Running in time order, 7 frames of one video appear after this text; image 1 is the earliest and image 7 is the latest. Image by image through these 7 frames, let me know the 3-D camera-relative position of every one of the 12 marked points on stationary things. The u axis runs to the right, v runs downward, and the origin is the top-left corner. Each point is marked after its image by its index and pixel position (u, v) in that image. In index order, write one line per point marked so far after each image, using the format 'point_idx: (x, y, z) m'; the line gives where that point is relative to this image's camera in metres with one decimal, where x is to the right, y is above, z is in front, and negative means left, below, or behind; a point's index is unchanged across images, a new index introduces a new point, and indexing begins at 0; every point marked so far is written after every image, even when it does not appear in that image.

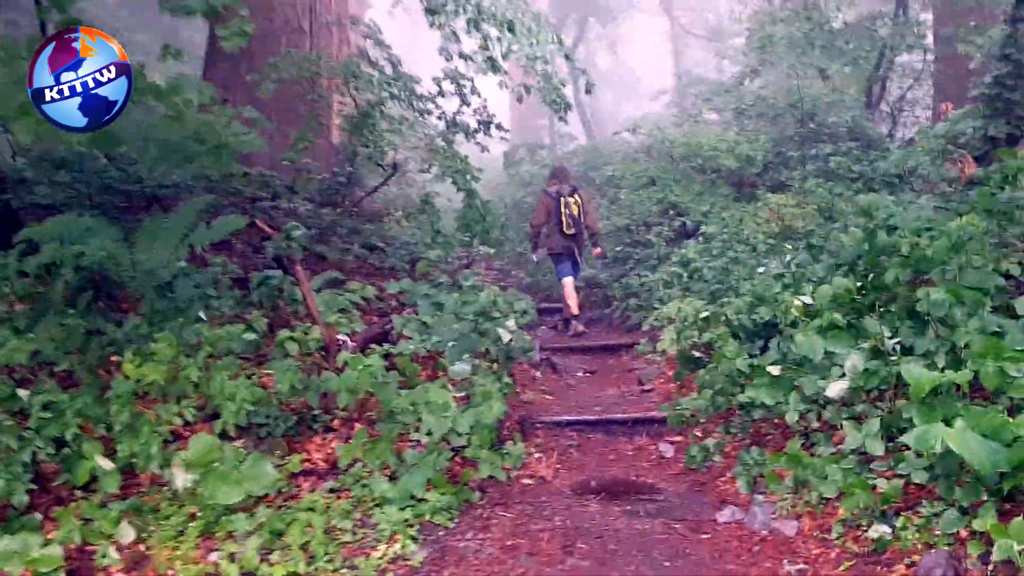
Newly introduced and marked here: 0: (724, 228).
0: (+2.0, +0.6, +8.6) m
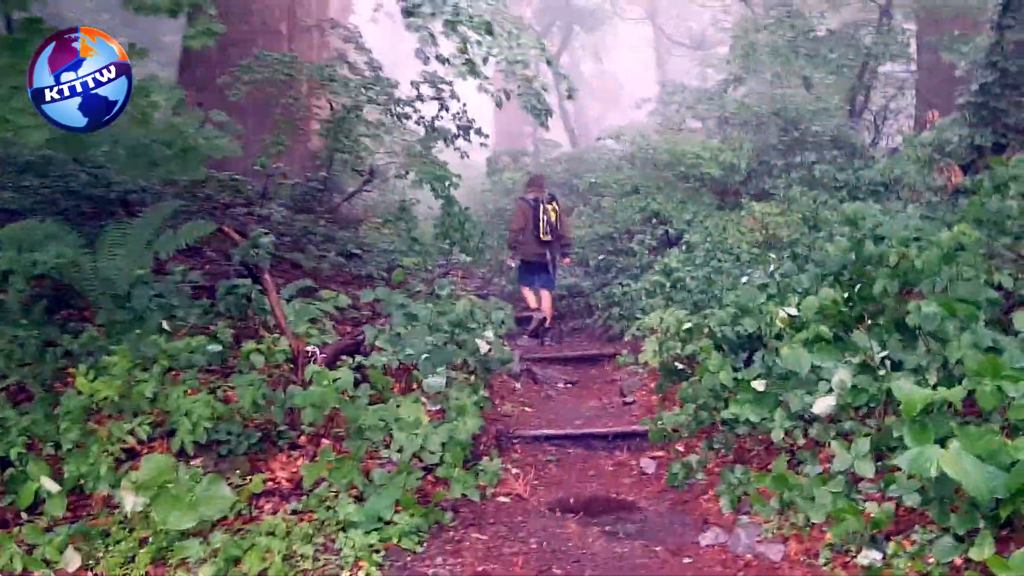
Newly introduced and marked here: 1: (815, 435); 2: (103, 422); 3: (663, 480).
0: (+1.8, +0.5, +8.4) m
1: (+1.3, -0.7, +4.0) m
2: (-1.9, -0.6, +4.1) m
3: (+0.9, -1.1, +5.1) m
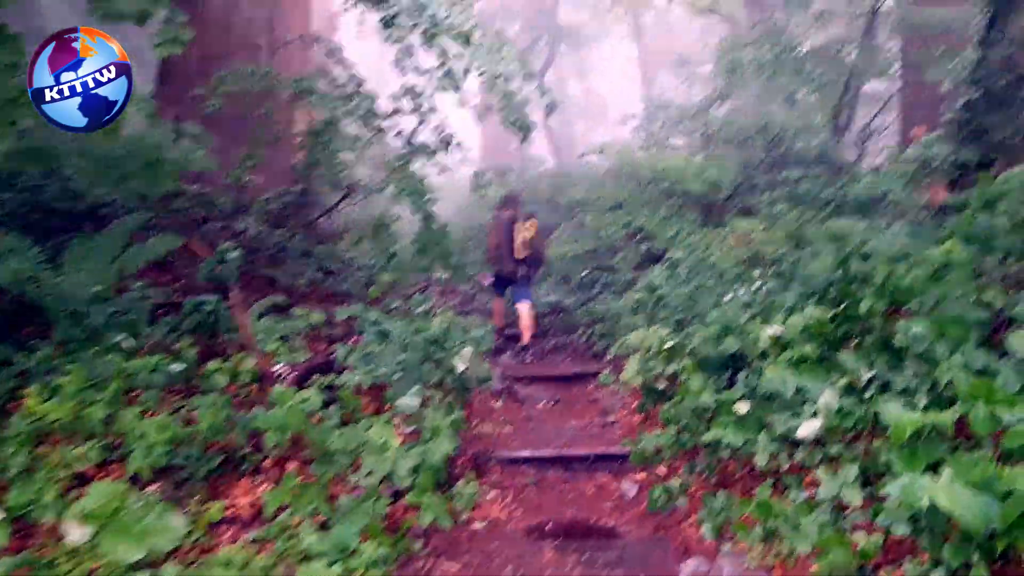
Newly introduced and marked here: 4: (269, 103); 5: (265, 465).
0: (+1.7, +0.3, +8.3) m
1: (+1.2, -0.7, +3.8) m
2: (-2.0, -0.7, +3.9) m
3: (+0.7, -1.2, +4.9) m
4: (-2.0, +1.5, +7.4) m
5: (-1.1, -0.8, +4.1) m
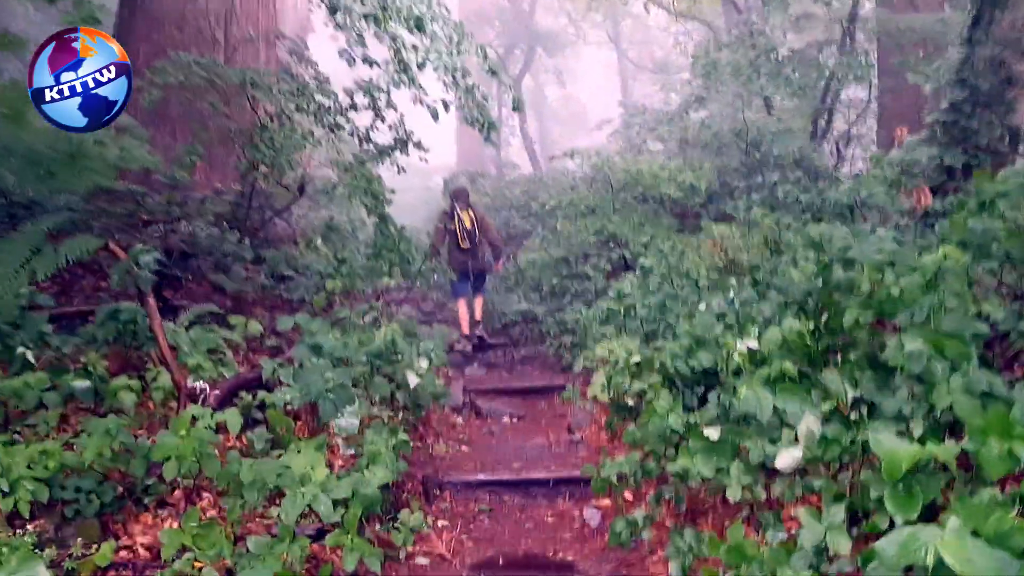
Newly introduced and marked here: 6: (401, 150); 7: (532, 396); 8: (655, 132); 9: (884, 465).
0: (+1.3, +0.2, +7.9) m
1: (+1.0, -0.8, +3.4) m
2: (-2.2, -0.7, +3.4) m
3: (+0.5, -1.2, +4.5) m
4: (-2.3, +1.5, +6.9) m
5: (-1.4, -0.8, +3.6) m
6: (-0.9, +1.2, +7.5) m
7: (+0.2, -1.0, +8.4) m
8: (+2.3, +2.6, +14.6) m
9: (+1.1, -0.5, +2.7) m
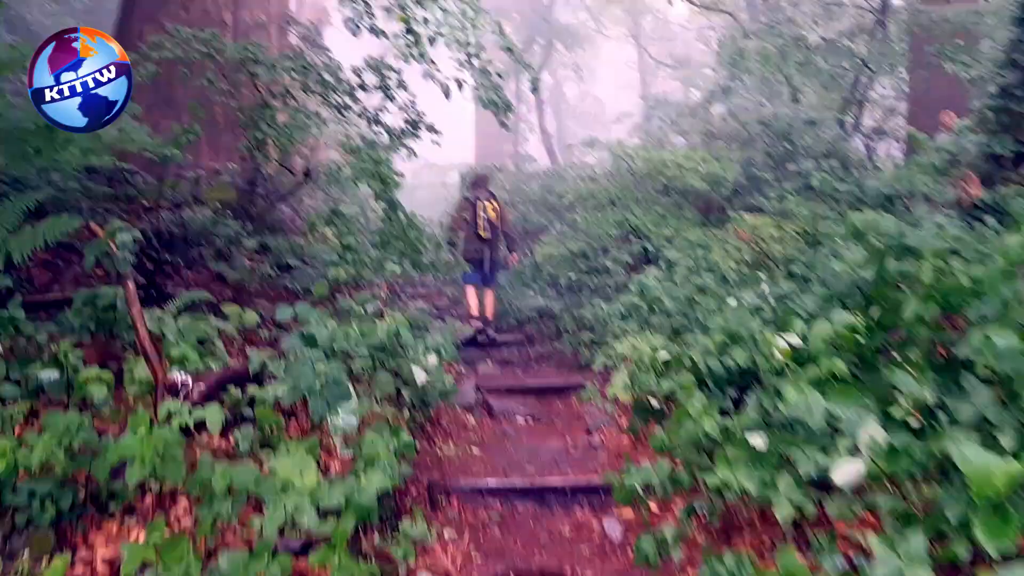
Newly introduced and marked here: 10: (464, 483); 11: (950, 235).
0: (+1.5, +0.3, +7.4) m
1: (+1.0, -0.7, +2.9) m
2: (-2.2, -0.6, +3.0) m
3: (+0.5, -1.2, +4.0) m
4: (-2.2, +1.6, +6.5) m
5: (-1.3, -0.8, +3.2) m
6: (-0.8, +1.2, +7.1) m
7: (+0.3, -0.9, +7.9) m
8: (+2.6, +2.6, +14.1) m
9: (+1.1, -0.5, +2.2) m
10: (-0.3, -1.0, +4.8) m
11: (+2.0, +0.2, +4.0) m
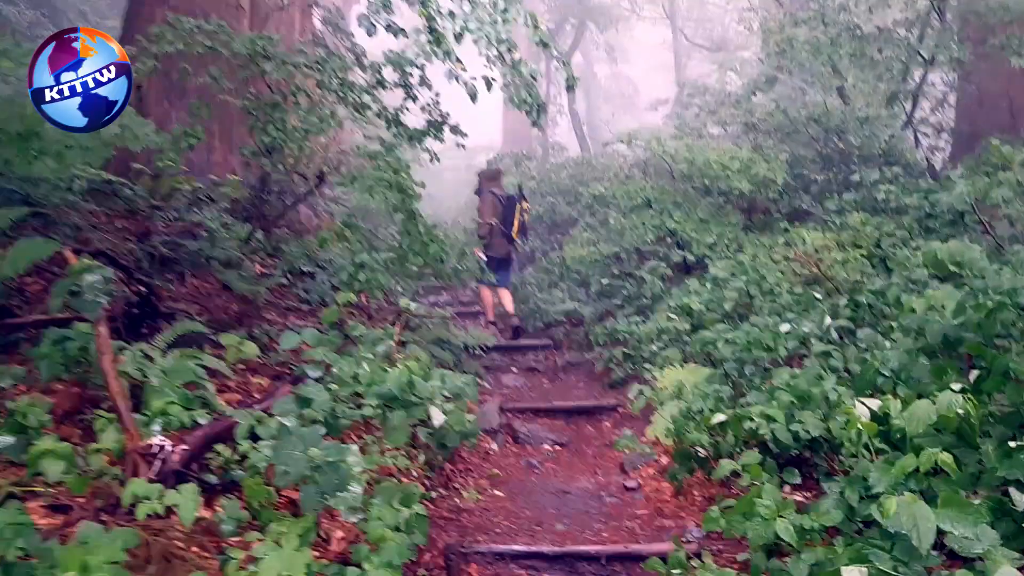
0: (+1.7, +0.1, +6.8) m
1: (+1.1, -1.0, +2.3) m
2: (-2.1, -0.8, +2.5) m
3: (+0.6, -1.4, +3.5) m
4: (-2.0, +1.5, +5.9) m
5: (-1.2, -1.0, +2.6) m
6: (-0.6, +1.1, +6.5) m
7: (+0.5, -1.1, +7.3) m
8: (+3.1, +2.6, +13.4) m
9: (+1.2, -0.7, +1.6) m
10: (-0.1, -1.2, +4.2) m
11: (+2.1, 0.0, +3.4) m
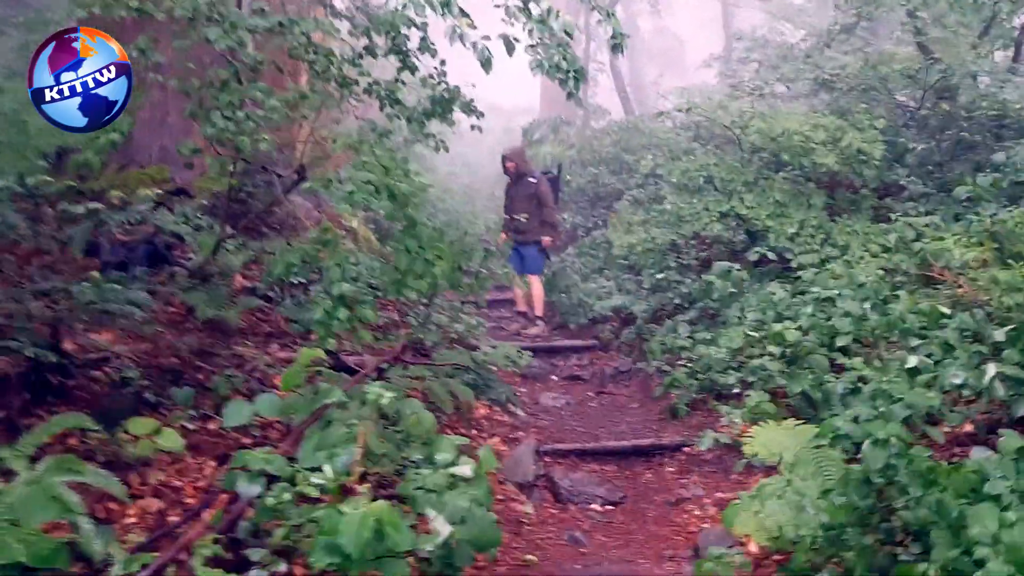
0: (+1.9, +0.1, +5.2) m
1: (+1.1, -1.3, +0.9) m
2: (-2.1, -1.2, +1.2) m
3: (+0.7, -1.6, +2.0) m
4: (-1.8, +1.3, +4.5) m
5: (-1.2, -1.3, +1.3) m
6: (-0.4, +1.0, +5.0) m
7: (+0.8, -1.1, +5.9) m
8: (+3.5, +2.8, +11.6) m
9: (+1.2, -1.1, +0.1) m
10: (0.0, -1.5, +2.8) m
11: (+2.1, -0.2, +1.8) m
